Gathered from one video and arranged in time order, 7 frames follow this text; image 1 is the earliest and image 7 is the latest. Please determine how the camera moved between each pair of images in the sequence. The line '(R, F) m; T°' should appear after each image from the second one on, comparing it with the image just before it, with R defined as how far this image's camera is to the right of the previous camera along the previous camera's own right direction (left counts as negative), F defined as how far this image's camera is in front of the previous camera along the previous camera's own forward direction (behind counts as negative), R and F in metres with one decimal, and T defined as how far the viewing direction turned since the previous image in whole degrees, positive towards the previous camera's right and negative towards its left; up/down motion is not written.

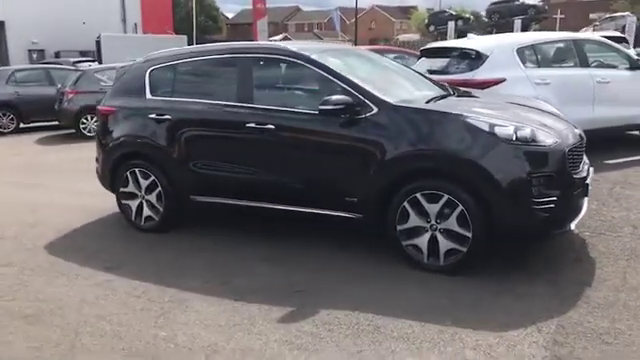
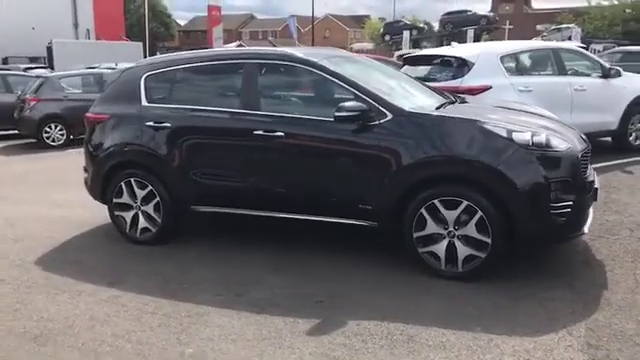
(-0.5, +0.1) m; +5°
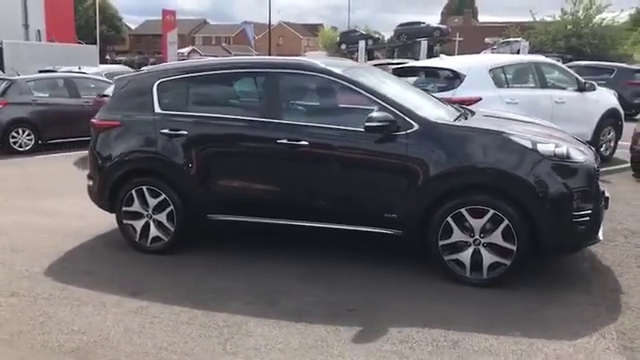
(-0.6, 0.0) m; +5°
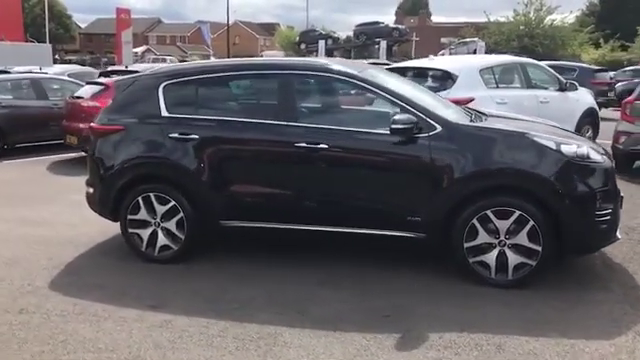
(-0.5, +0.1) m; +4°
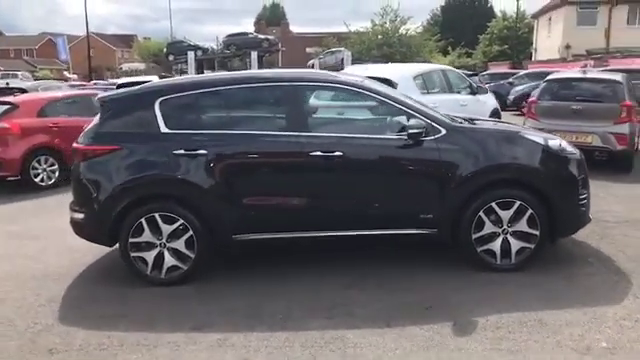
(-1.3, 0.0) m; +14°
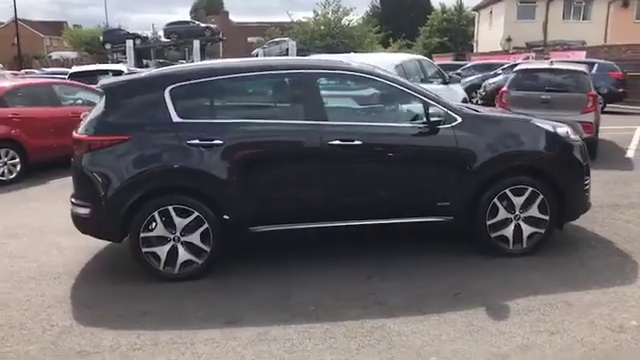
(-0.7, +0.1) m; +6°
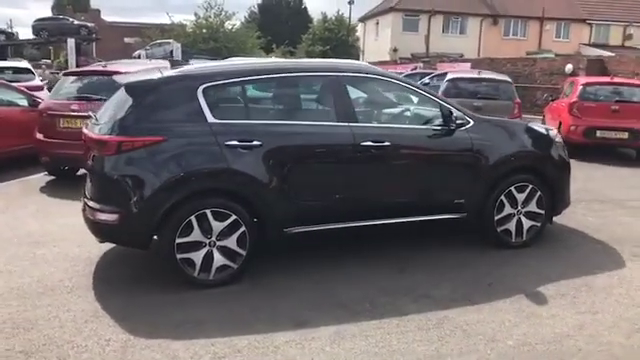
(-1.3, +0.1) m; +13°
